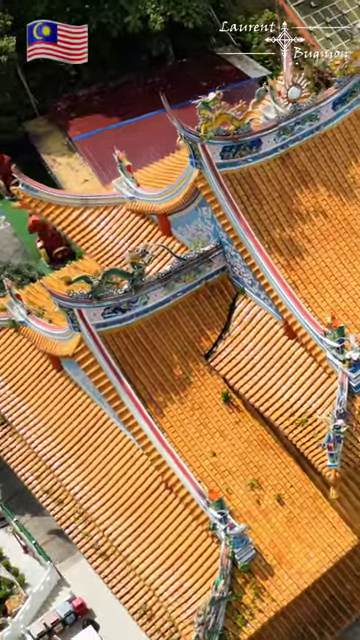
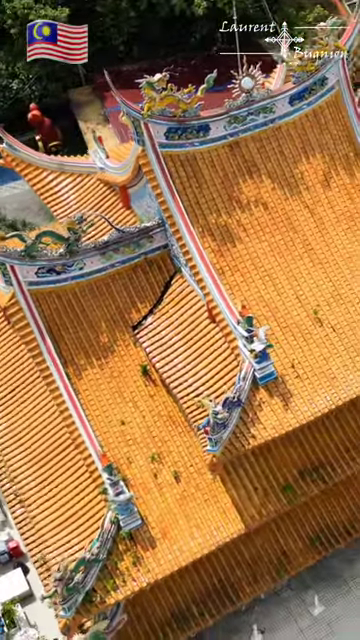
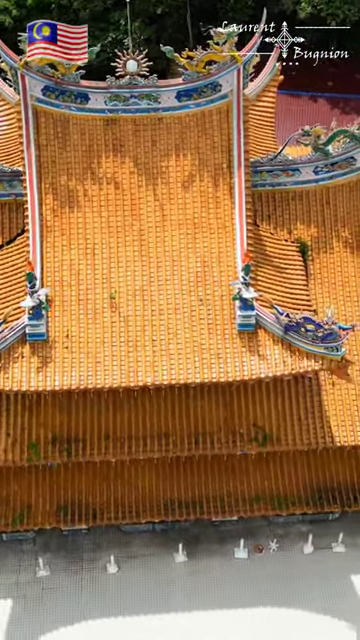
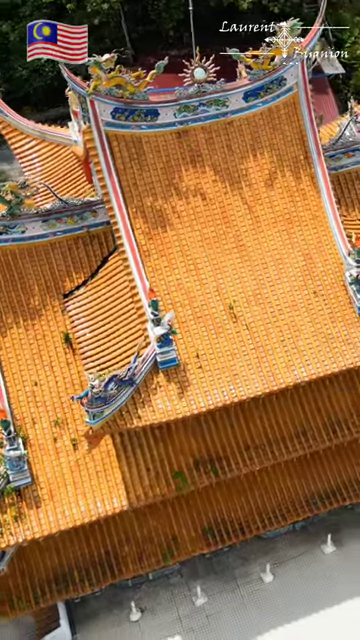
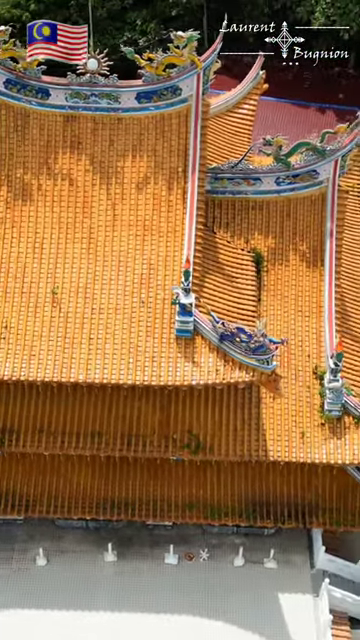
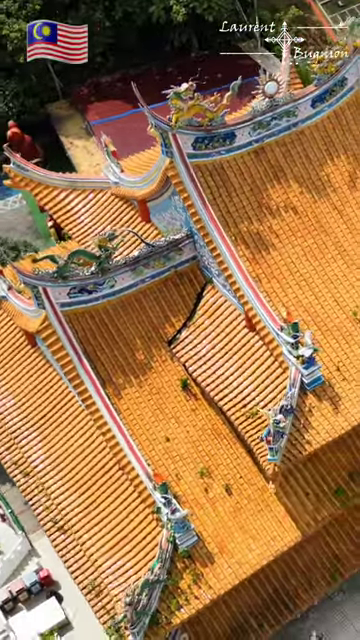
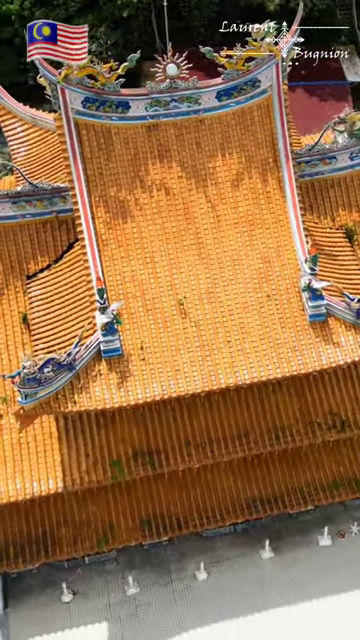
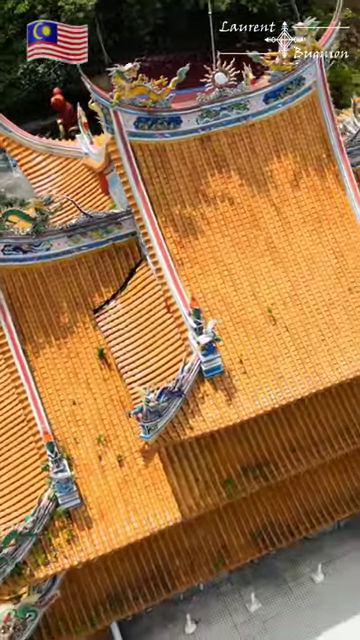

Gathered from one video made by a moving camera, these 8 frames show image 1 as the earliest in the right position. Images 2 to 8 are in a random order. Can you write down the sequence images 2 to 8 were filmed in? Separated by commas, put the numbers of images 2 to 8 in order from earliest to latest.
6, 2, 8, 4, 7, 3, 5
